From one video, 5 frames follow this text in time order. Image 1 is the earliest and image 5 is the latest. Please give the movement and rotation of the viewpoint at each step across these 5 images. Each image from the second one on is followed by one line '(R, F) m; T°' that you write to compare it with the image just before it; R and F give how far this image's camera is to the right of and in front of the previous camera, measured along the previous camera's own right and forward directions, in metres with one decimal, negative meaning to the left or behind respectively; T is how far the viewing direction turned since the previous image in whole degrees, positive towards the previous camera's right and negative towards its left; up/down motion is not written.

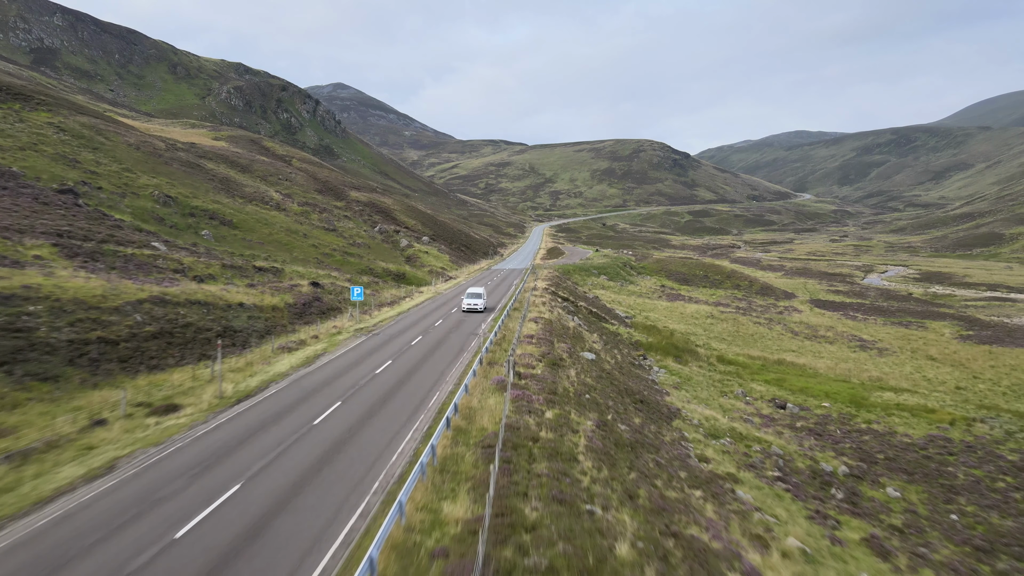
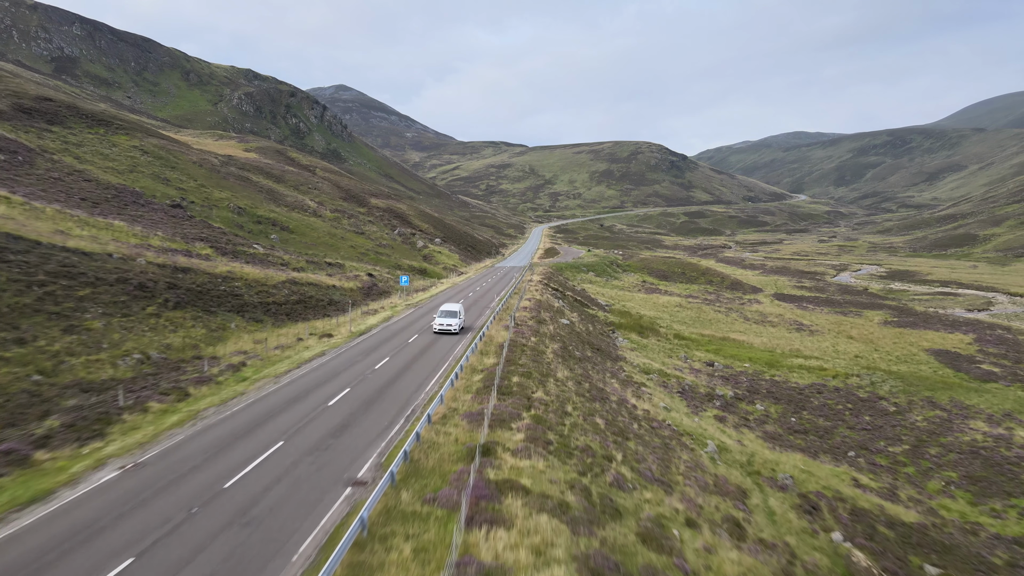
(0.0, -12.7) m; 0°
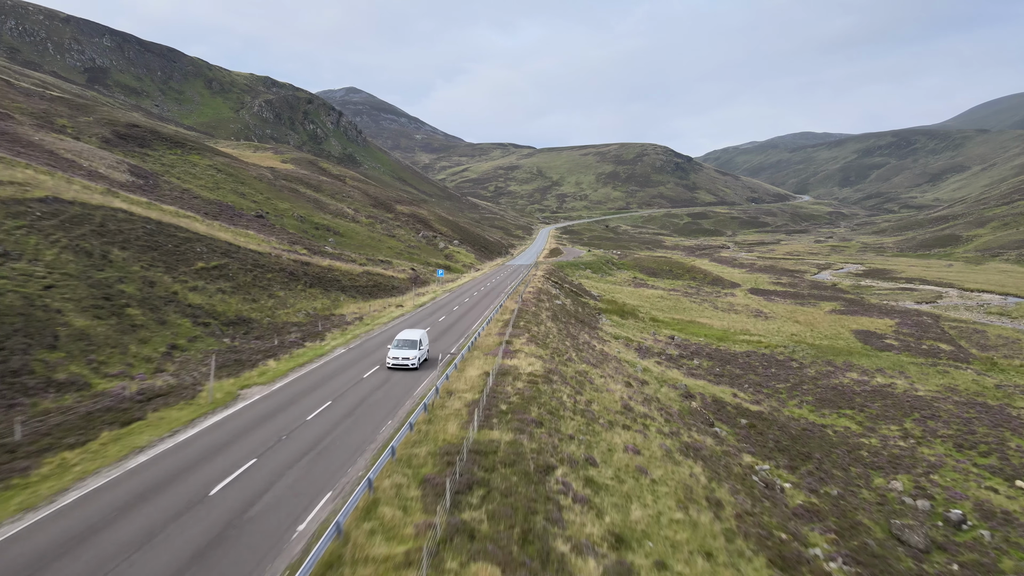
(0.0, -14.8) m; -1°
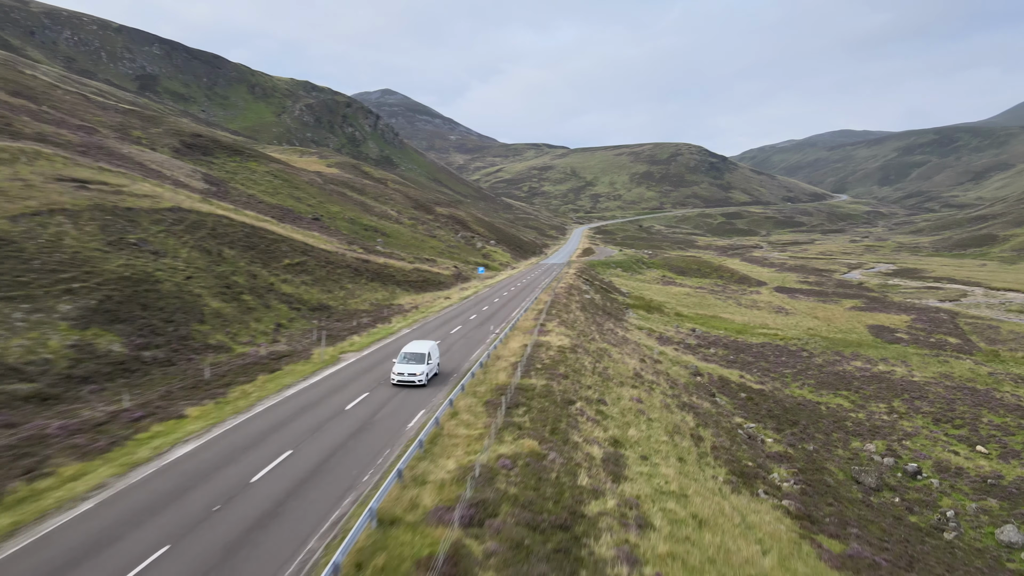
(0.0, -5.9) m; -3°
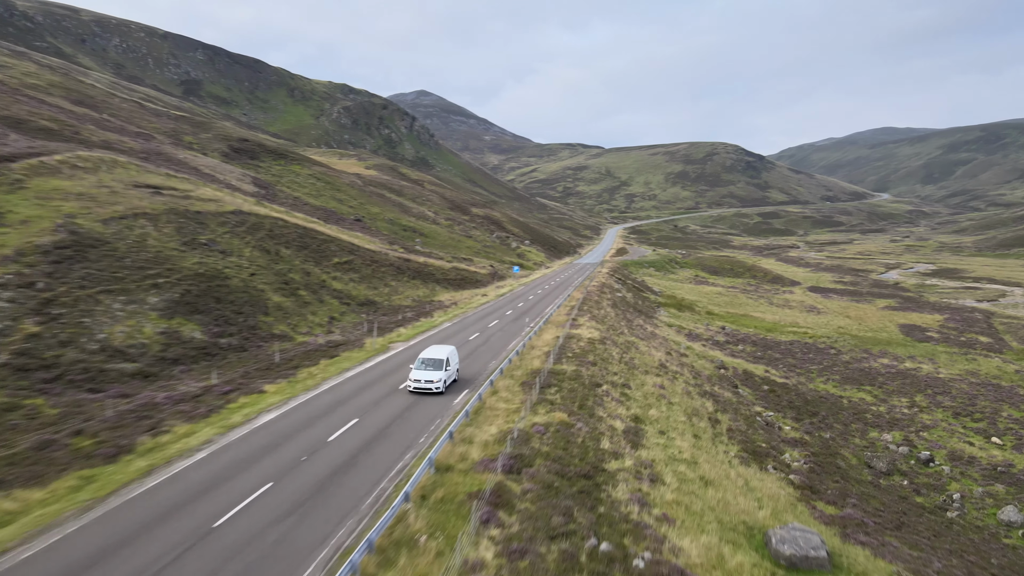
(0.0, -2.4) m; -3°
